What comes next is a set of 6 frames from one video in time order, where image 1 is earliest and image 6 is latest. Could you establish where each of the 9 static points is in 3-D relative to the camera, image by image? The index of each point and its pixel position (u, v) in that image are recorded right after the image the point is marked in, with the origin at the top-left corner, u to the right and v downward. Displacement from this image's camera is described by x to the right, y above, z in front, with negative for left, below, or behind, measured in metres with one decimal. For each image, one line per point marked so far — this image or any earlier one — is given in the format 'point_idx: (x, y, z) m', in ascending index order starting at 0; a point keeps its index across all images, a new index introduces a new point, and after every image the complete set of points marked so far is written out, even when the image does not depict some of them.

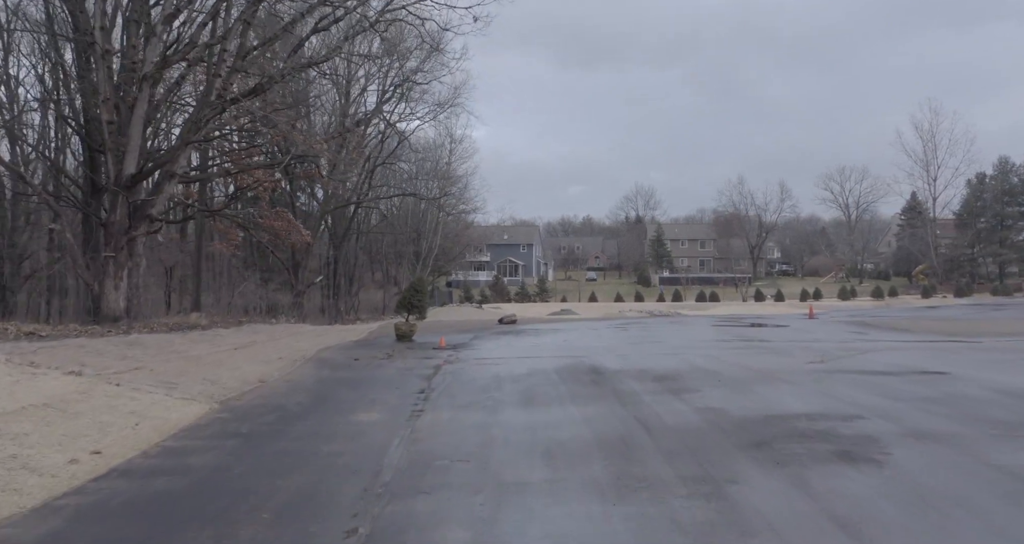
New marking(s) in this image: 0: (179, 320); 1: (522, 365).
0: (-7.5, -1.1, +18.4) m
1: (+0.1, -1.6, +13.7) m
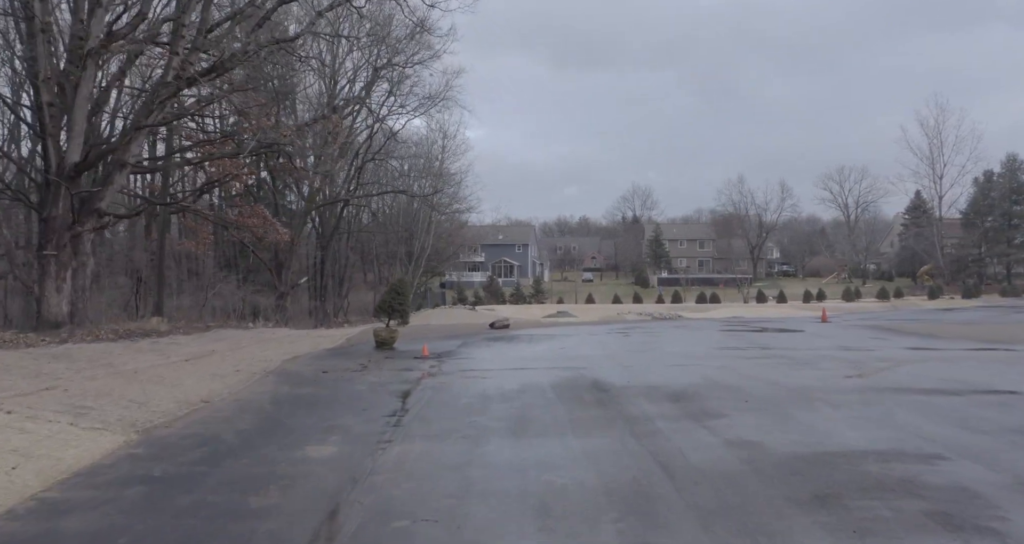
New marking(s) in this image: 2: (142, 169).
0: (-7.7, -1.1, +16.6) m
1: (0.0, -1.6, +12.0) m
2: (-7.2, +2.0, +15.9) m
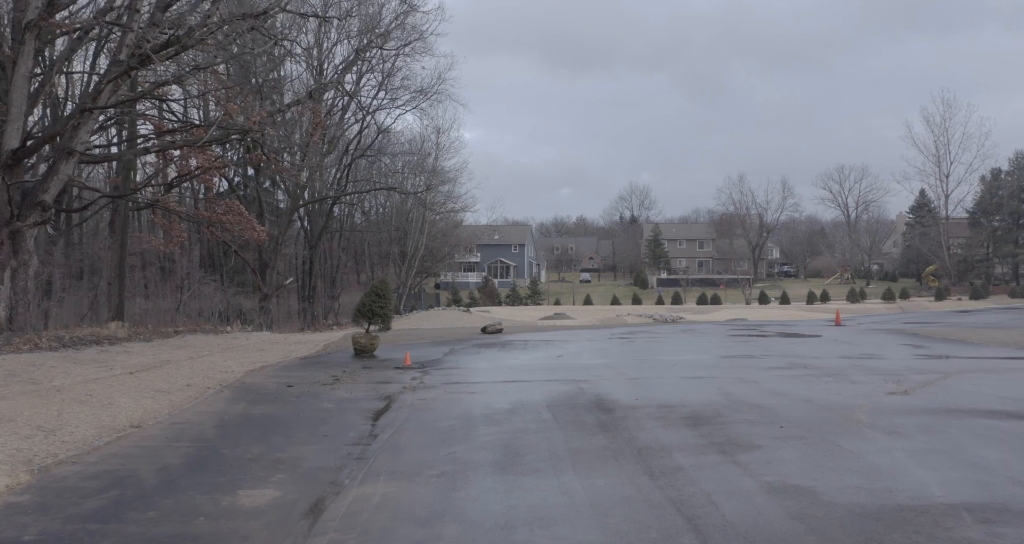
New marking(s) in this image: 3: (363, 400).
0: (-7.8, -1.1, +15.0) m
1: (-0.1, -1.6, +10.4) m
2: (-7.3, +2.0, +14.3) m
3: (-1.9, -1.6, +10.4) m
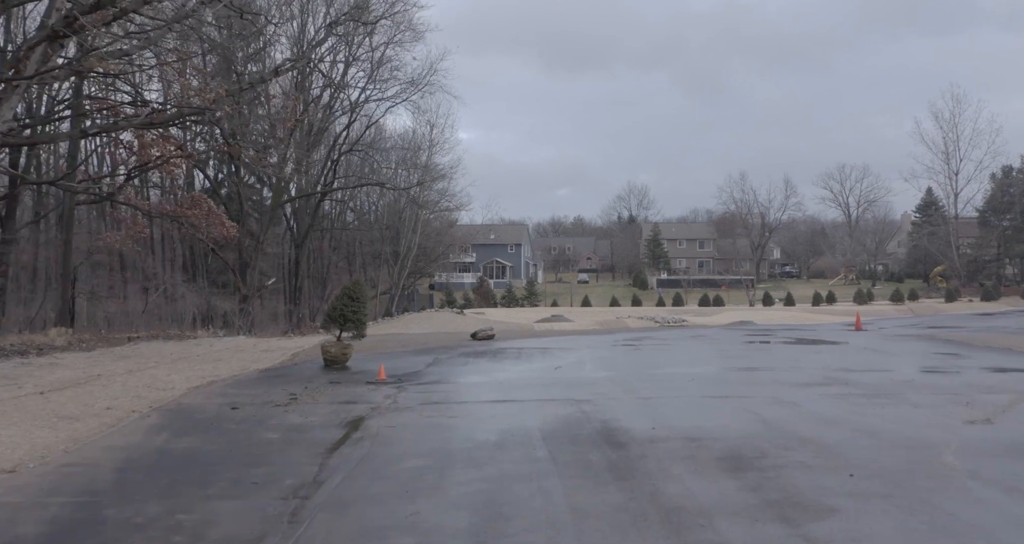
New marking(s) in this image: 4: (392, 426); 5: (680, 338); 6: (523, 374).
0: (-8.0, -1.1, +13.2) m
1: (-0.2, -1.6, +8.6) m
2: (-7.5, +2.0, +12.4) m
3: (-2.0, -1.6, +8.5) m
4: (-1.2, -1.6, +8.5) m
5: (+3.8, -1.5, +18.5) m
6: (+0.2, -1.6, +12.8) m
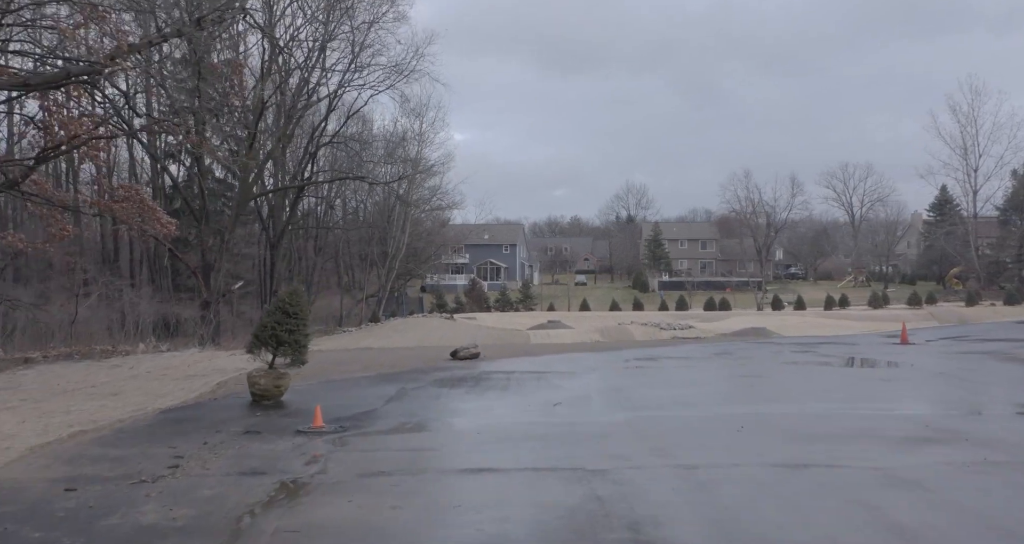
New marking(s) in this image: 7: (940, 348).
0: (-8.1, -1.2, +10.0) m
1: (-0.4, -1.6, +5.5) m
2: (-7.7, +1.9, +9.3) m
3: (-2.2, -1.7, +5.4) m
4: (-1.4, -1.7, +5.4) m
5: (+3.6, -1.6, +15.4) m
6: (0.0, -1.7, +9.7) m
7: (+9.3, -1.6, +17.7) m
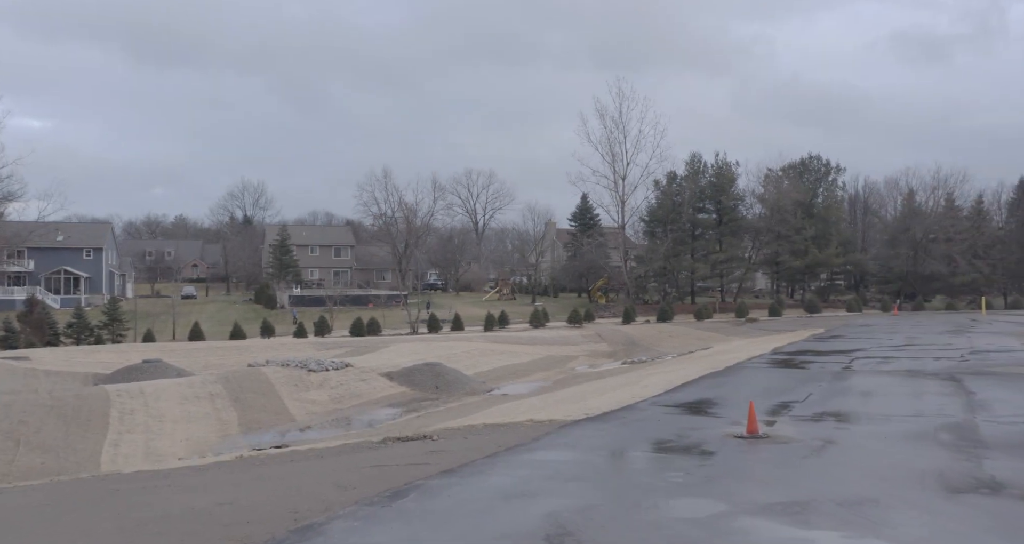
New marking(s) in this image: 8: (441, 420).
0: (-7.9, -1.8, -3.6) m
1: (+1.0, -2.3, -4.1) m
2: (-7.2, +1.3, -4.0) m
3: (-0.5, -2.3, -5.0) m
4: (+0.1, -2.3, -4.7) m
5: (+0.2, -2.3, +6.5) m
6: (-0.5, -2.3, -0.2) m
7: (+4.2, -2.3, +11.1) m
8: (-1.6, -3.4, +18.6) m
